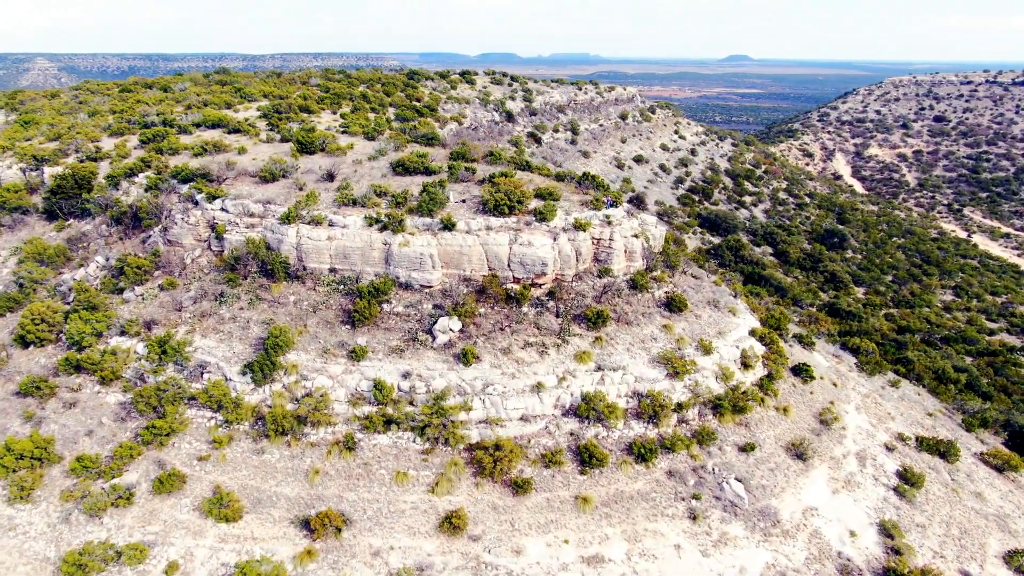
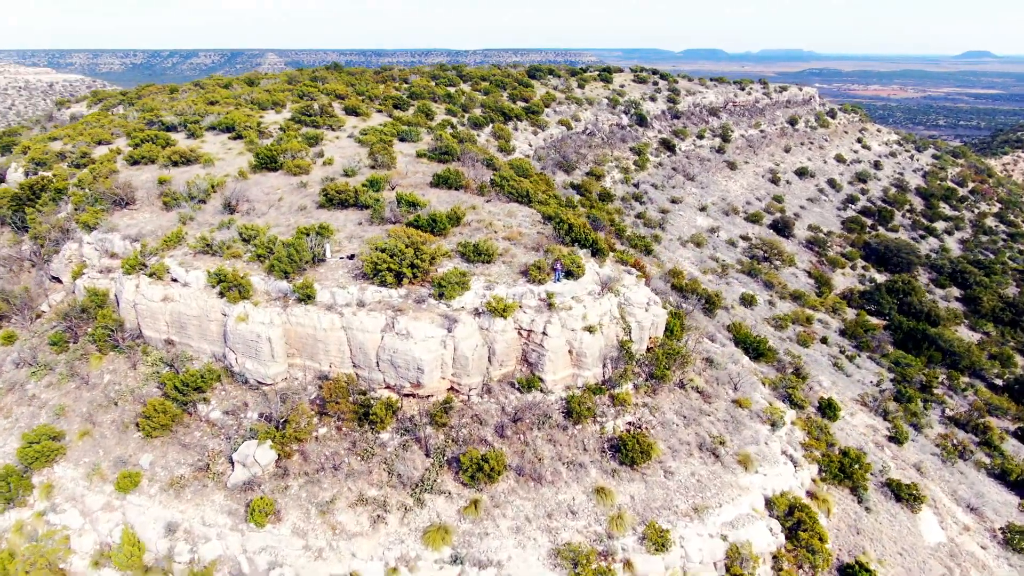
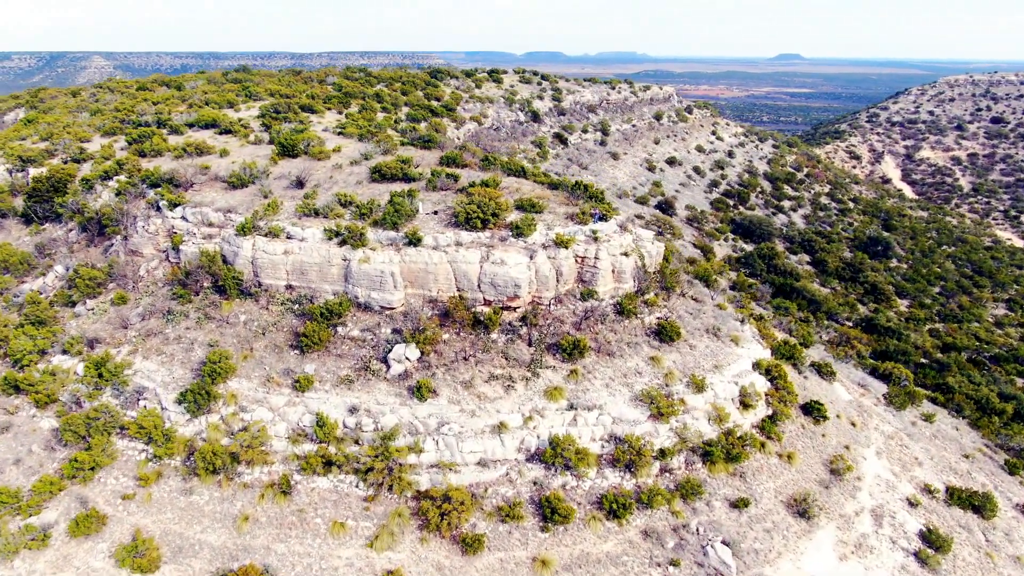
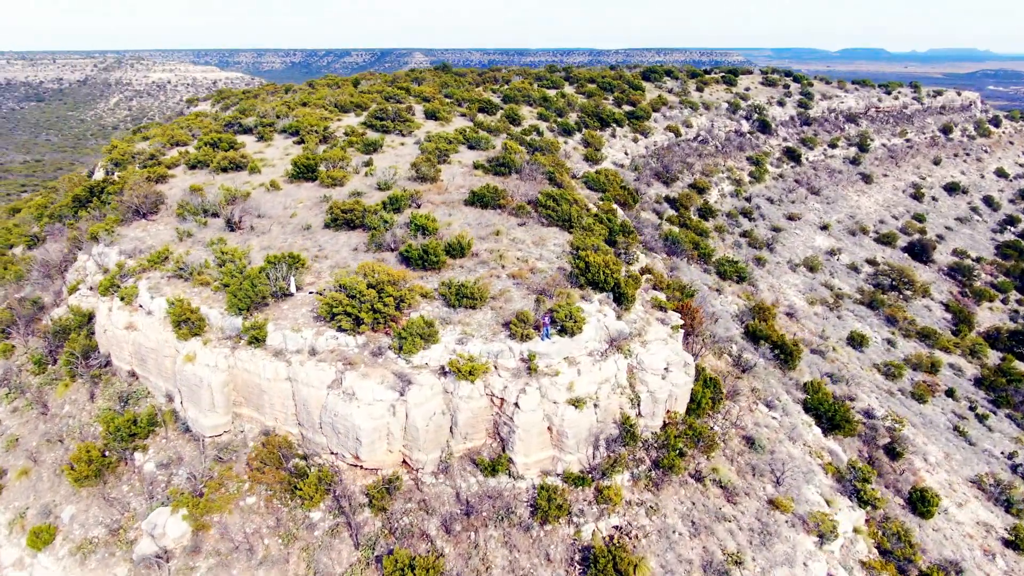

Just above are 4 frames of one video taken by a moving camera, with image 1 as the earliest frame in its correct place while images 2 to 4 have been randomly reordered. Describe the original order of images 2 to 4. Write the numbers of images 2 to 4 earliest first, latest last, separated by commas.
3, 2, 4
